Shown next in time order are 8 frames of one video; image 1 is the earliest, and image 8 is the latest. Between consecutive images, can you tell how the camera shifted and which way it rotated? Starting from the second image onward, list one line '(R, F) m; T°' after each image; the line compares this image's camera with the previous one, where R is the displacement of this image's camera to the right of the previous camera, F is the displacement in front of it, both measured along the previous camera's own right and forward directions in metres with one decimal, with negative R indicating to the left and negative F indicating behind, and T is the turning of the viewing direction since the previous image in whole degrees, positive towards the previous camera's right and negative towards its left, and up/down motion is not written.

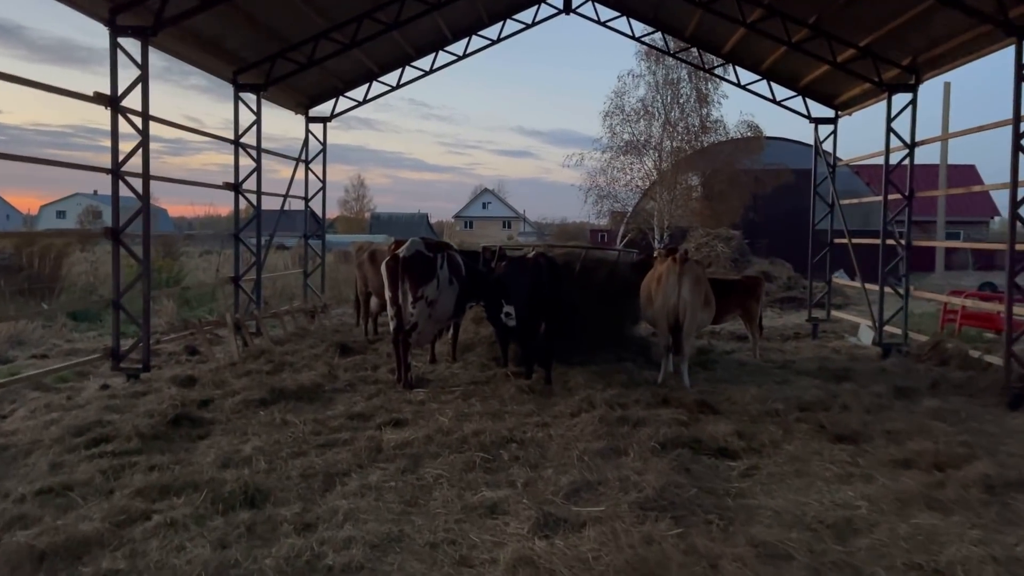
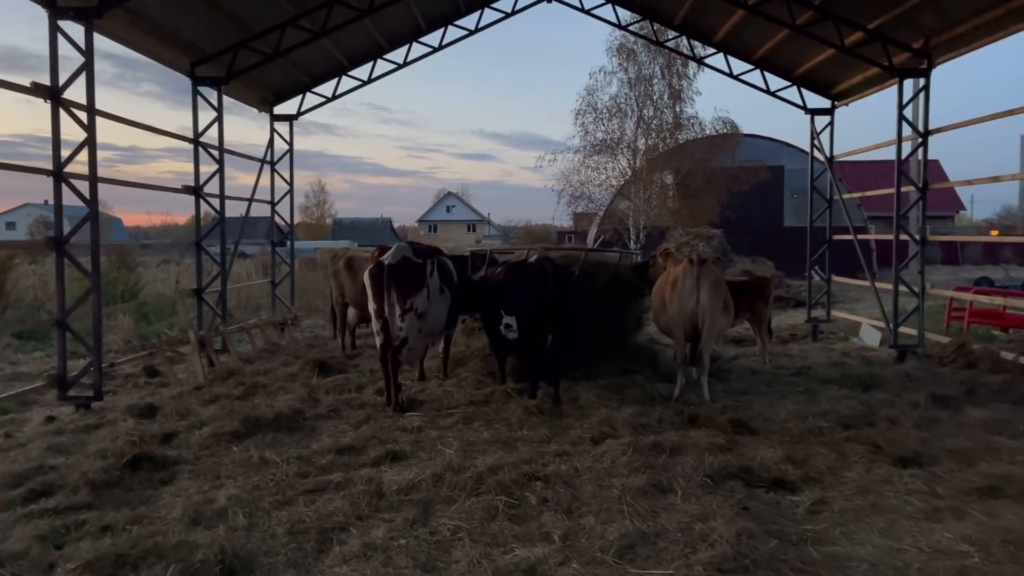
(-0.3, +0.8) m; +2°
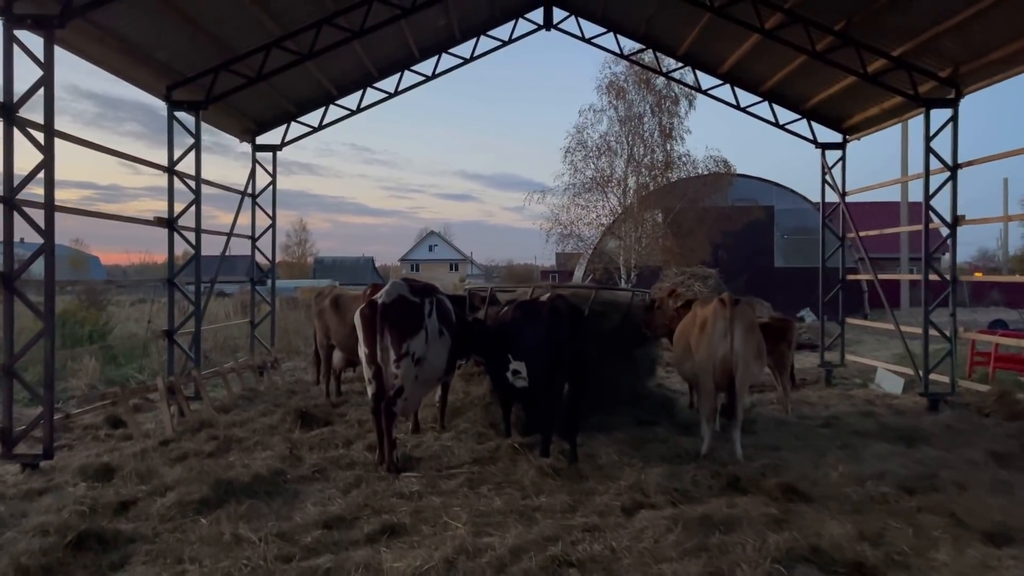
(-0.2, +0.8) m; +1°
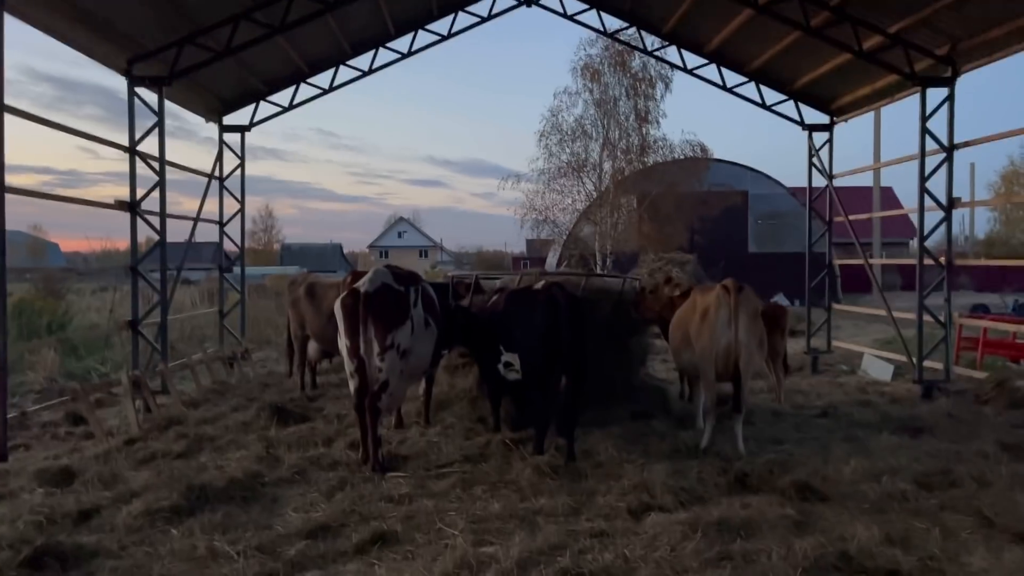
(-0.2, +0.4) m; +2°
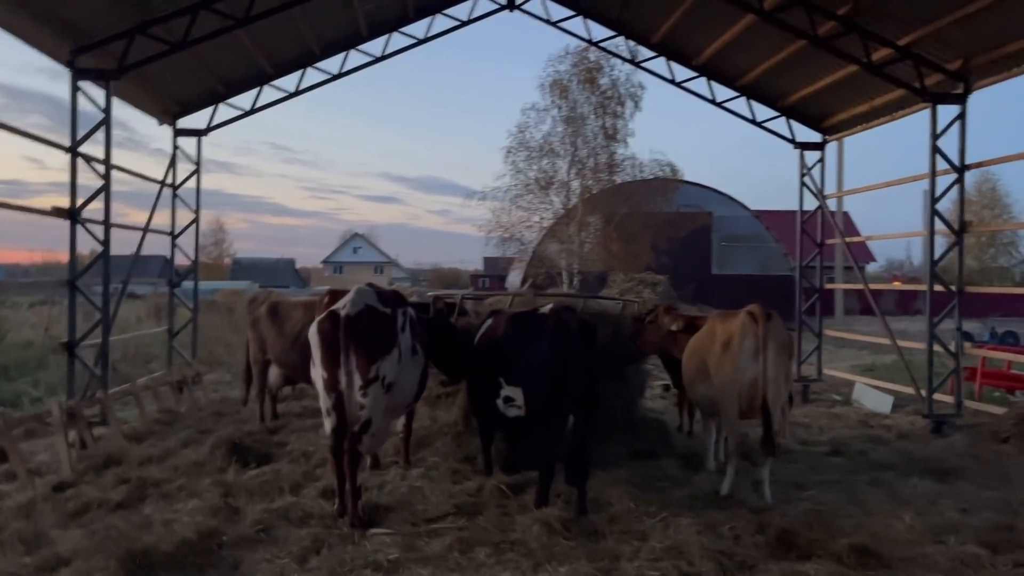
(-0.3, +0.7) m; +3°
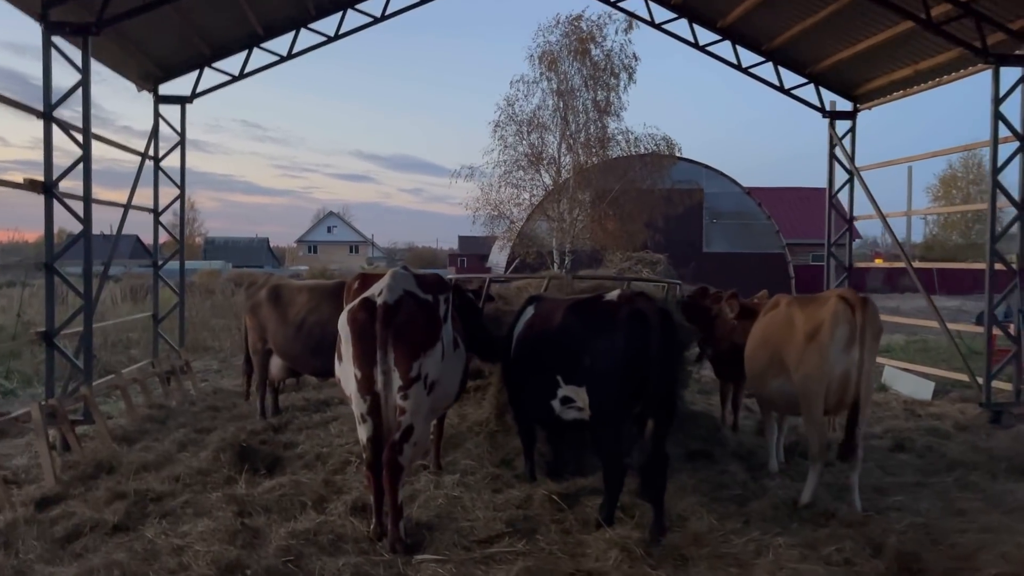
(-0.5, +0.7) m; +2°
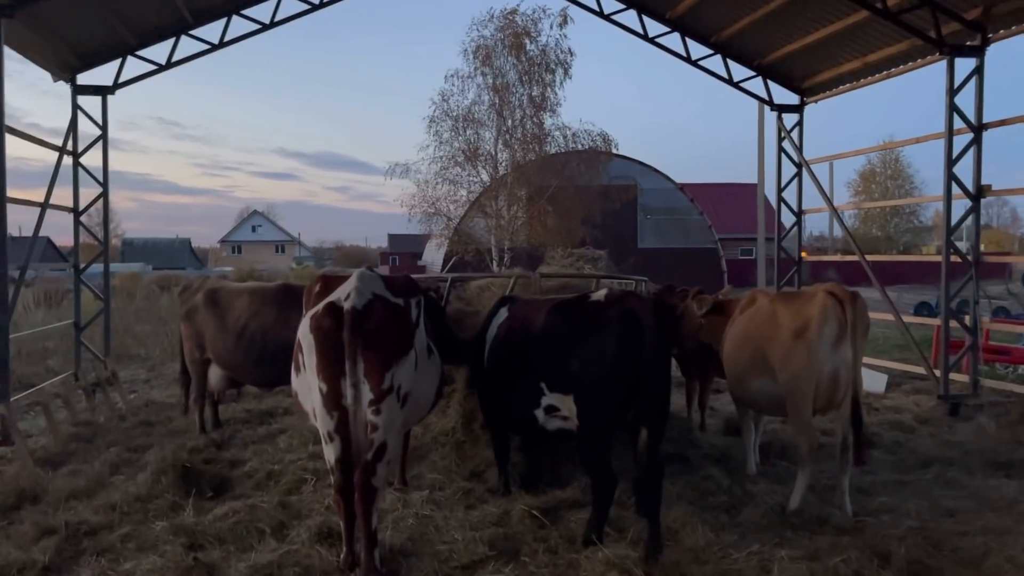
(-0.2, +0.4) m; +5°
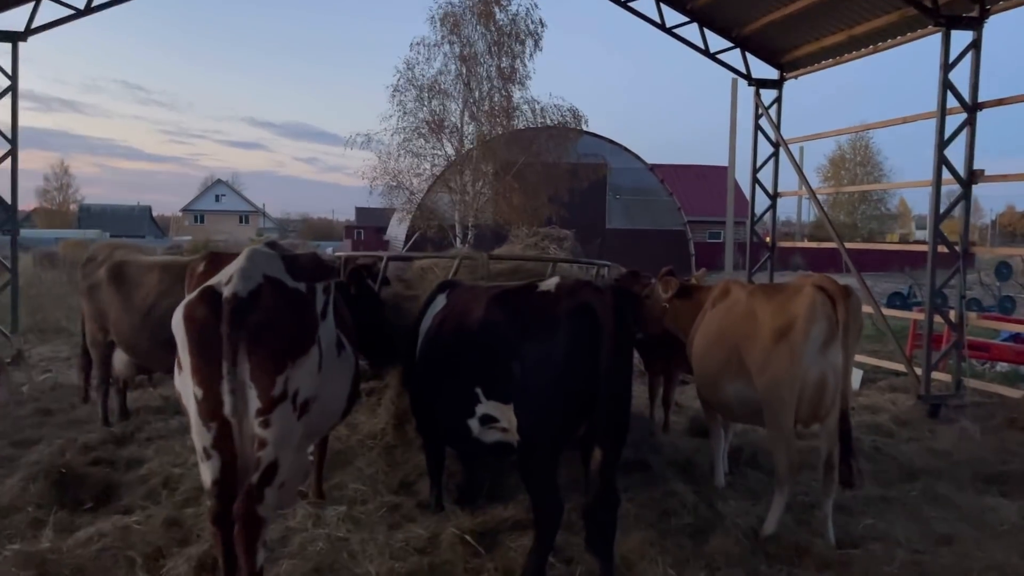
(+0.1, +0.7) m; +2°
